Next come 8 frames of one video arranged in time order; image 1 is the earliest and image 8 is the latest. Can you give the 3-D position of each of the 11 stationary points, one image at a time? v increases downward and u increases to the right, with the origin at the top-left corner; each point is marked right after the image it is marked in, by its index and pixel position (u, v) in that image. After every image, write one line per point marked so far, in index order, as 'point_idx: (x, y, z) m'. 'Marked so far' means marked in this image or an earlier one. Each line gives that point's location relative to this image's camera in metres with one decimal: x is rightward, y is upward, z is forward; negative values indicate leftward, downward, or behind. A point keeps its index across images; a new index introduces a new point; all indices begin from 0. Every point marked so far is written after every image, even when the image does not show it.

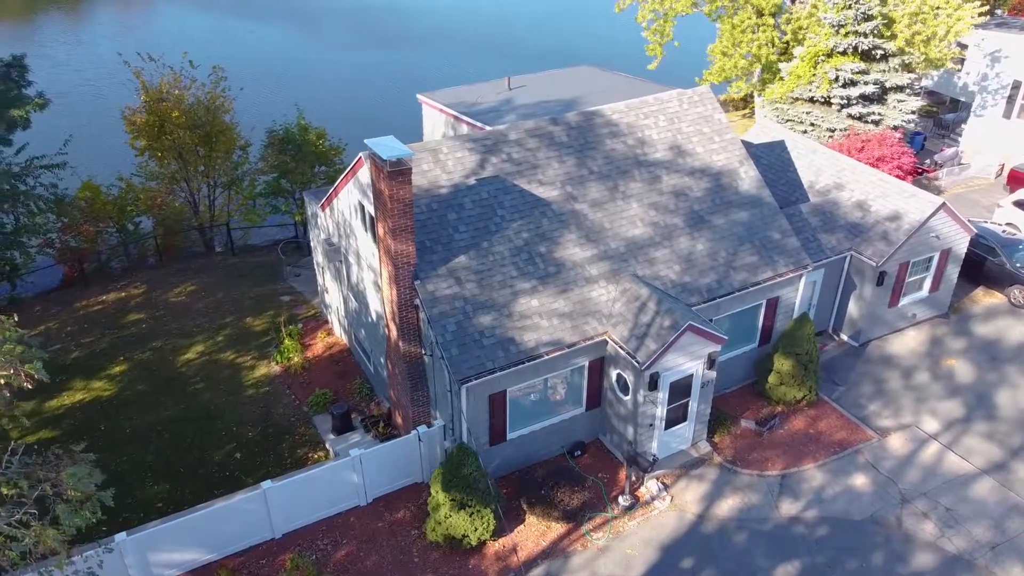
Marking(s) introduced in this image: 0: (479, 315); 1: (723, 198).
0: (-0.5, -0.4, +13.3) m
1: (+4.2, +1.8, +16.0) m
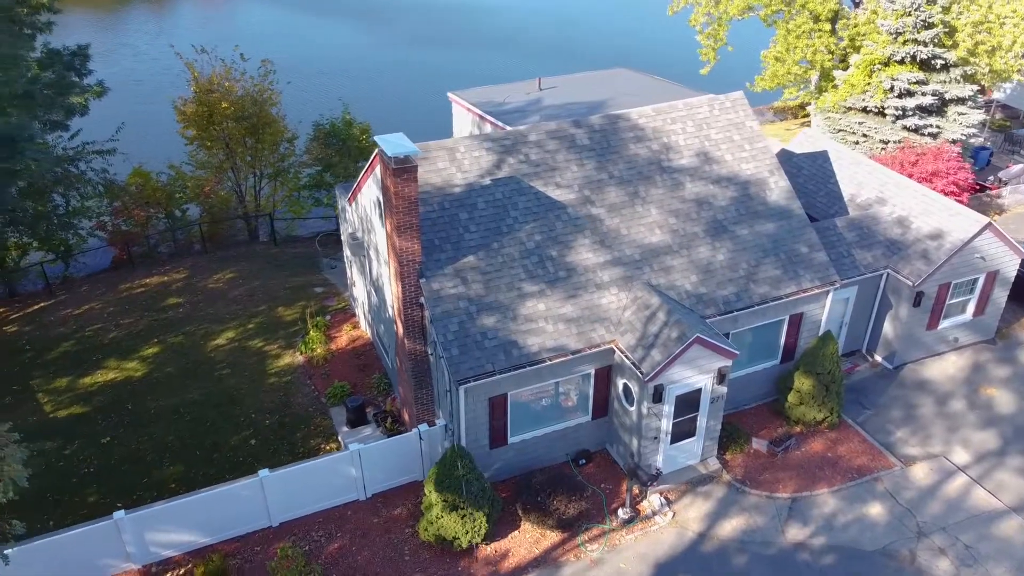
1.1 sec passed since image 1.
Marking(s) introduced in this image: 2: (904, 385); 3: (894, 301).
0: (-0.5, -0.5, +13.2) m
1: (+4.5, +1.5, +15.5) m
2: (+8.1, -2.0, +16.9) m
3: (+8.0, -0.3, +17.0) m
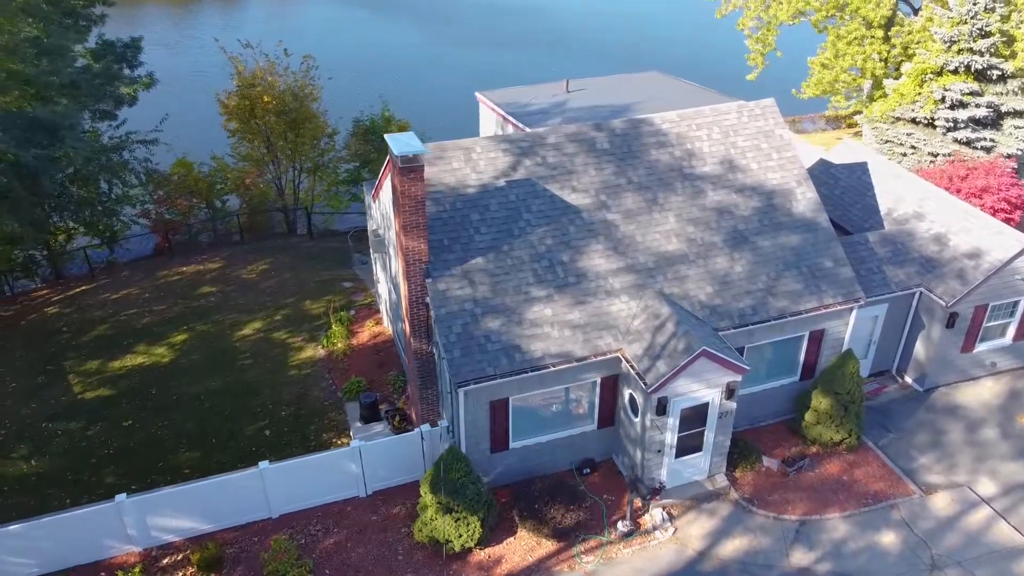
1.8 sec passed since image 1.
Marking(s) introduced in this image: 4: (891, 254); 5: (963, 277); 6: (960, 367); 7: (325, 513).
0: (-0.4, -0.5, +13.1) m
1: (+4.8, +1.3, +15.0) m
2: (+8.4, -2.4, +16.1) m
3: (+8.3, -0.7, +16.2) m
4: (+7.6, +0.7, +16.4) m
5: (+8.7, +0.2, +15.6) m
6: (+9.2, -1.6, +16.7) m
7: (-3.1, -3.8, +13.7) m
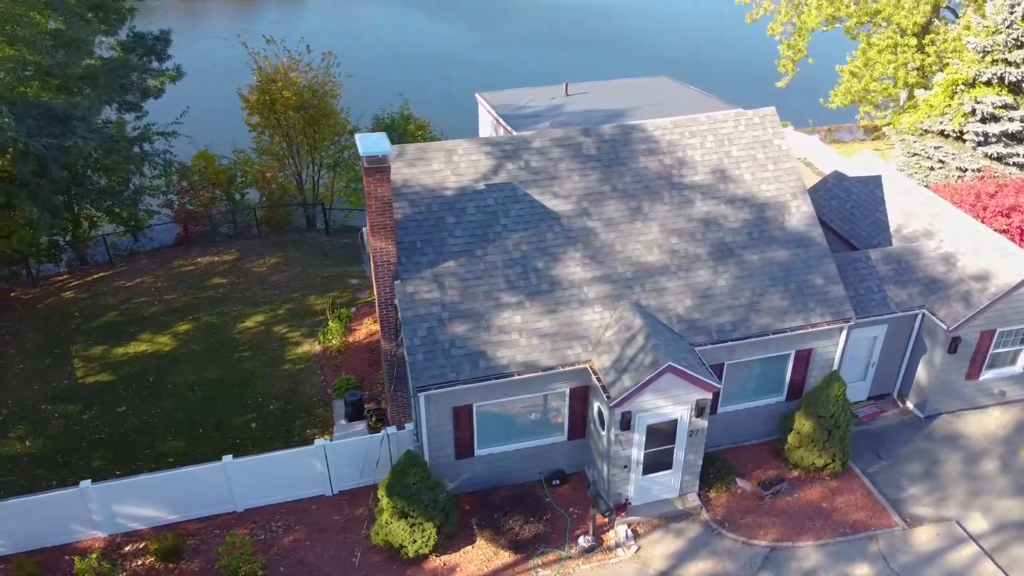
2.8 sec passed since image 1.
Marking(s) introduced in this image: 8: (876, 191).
0: (-0.9, -0.6, +12.9) m
1: (+4.5, +1.0, +14.5) m
2: (+7.9, -2.8, +15.4) m
3: (+7.9, -1.1, +15.5) m
4: (+7.4, +0.3, +15.6) m
5: (+8.3, -0.2, +14.8) m
6: (+8.9, -2.1, +15.9) m
7: (-3.8, -3.7, +13.7) m
8: (+8.0, +2.1, +18.0) m
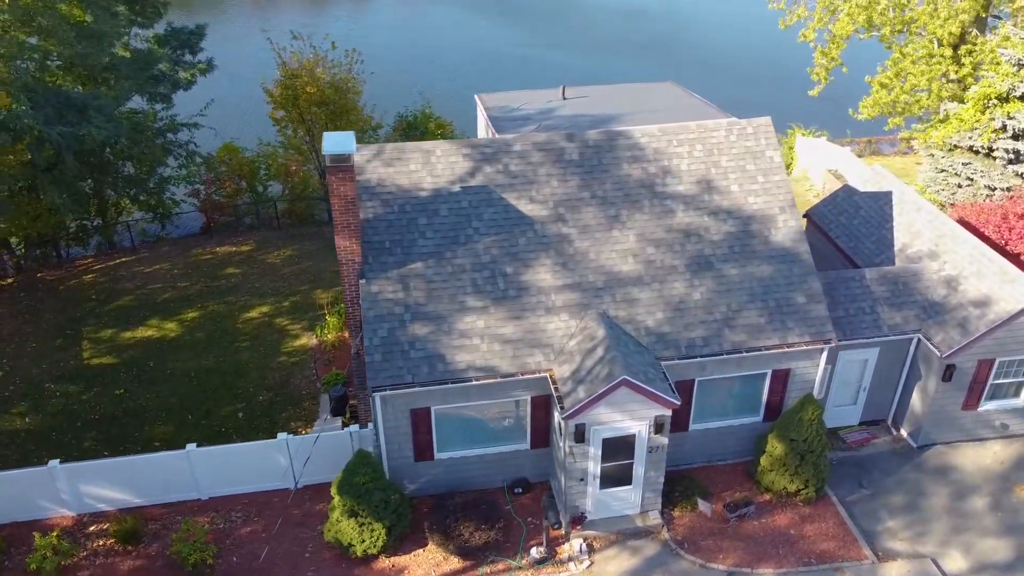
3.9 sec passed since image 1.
0: (-1.5, -0.6, +12.9) m
1: (+4.0, +0.7, +14.0) m
2: (+7.4, -3.3, +14.7) m
3: (+7.5, -1.5, +14.8) m
4: (+7.0, -0.1, +15.0) m
5: (+7.9, -0.7, +14.1) m
6: (+8.4, -2.6, +15.1) m
7: (-4.4, -3.6, +13.9) m
8: (+7.9, +1.7, +17.2) m
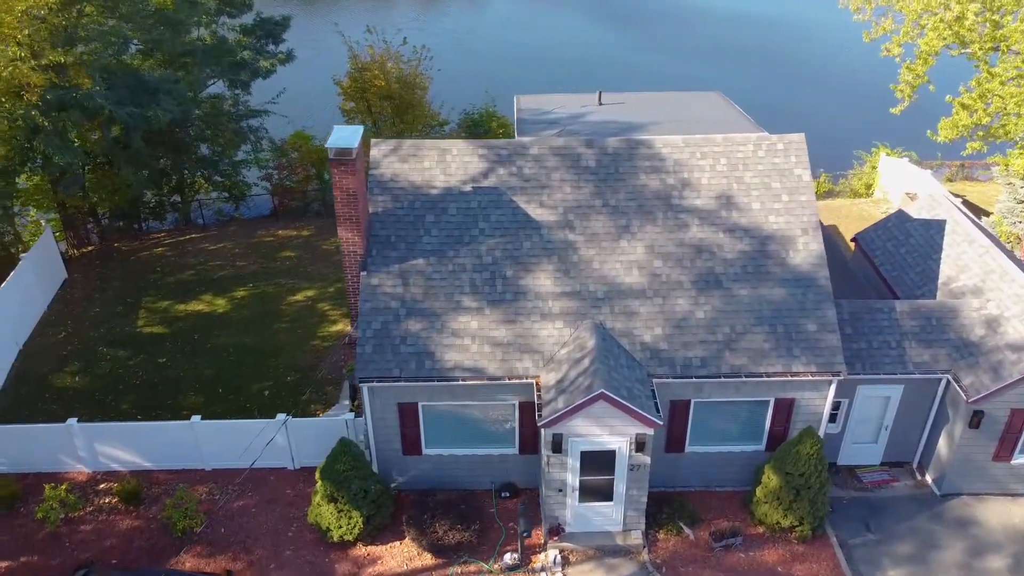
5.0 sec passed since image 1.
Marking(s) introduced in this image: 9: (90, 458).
0: (-1.6, -0.5, +13.0) m
1: (+4.1, +0.4, +13.4) m
2: (+7.2, -3.9, +13.7) m
3: (+7.4, -2.1, +13.8) m
4: (+7.1, -0.7, +14.0) m
5: (+7.8, -1.3, +13.0) m
6: (+8.3, -3.3, +14.0) m
7: (-4.6, -3.3, +14.4) m
8: (+8.4, +1.0, +16.1) m
9: (-7.4, -3.0, +14.3) m
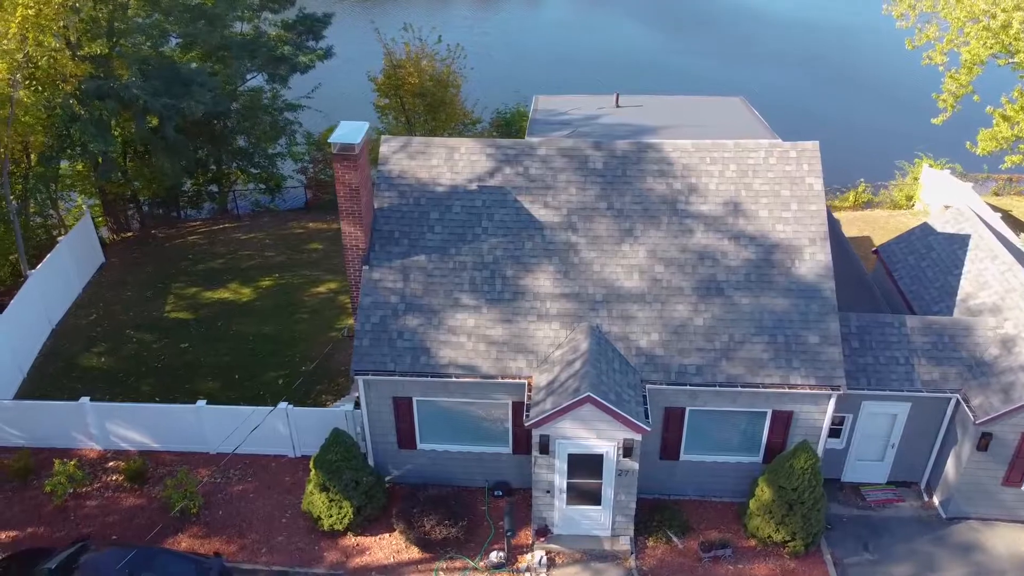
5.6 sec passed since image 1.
0: (-1.7, -0.4, +13.2) m
1: (+4.1, +0.2, +13.2) m
2: (+7.0, -4.1, +13.3) m
3: (+7.3, -2.4, +13.3) m
4: (+7.0, -1.0, +13.6) m
5: (+7.7, -1.6, +12.6) m
6: (+8.1, -3.6, +13.5) m
7: (-4.7, -3.2, +14.7) m
8: (+8.6, +0.7, +15.6) m
9: (-7.5, -2.7, +14.8) m
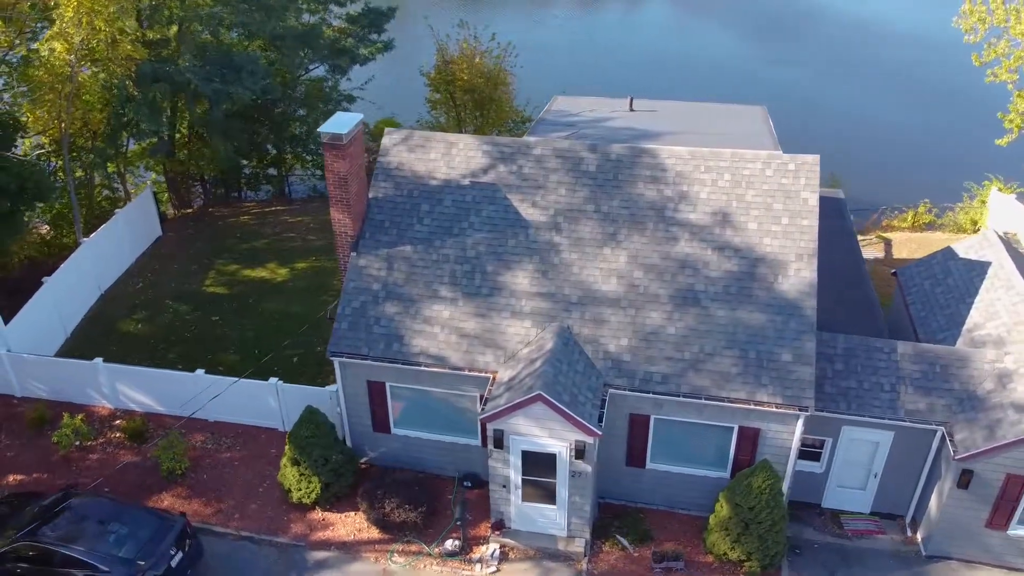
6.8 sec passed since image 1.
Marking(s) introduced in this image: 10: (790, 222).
0: (-2.1, -0.2, +13.6) m
1: (+3.7, 0.0, +13.0) m
2: (+6.3, -4.6, +12.7) m
3: (+6.7, -2.9, +12.7) m
4: (+6.6, -1.4, +13.0) m
5: (+7.0, -2.1, +11.9) m
6: (+7.5, -4.1, +12.8) m
7: (-5.1, -2.7, +15.5) m
8: (+8.5, +0.2, +14.9) m
9: (-7.8, -2.1, +15.9) m
10: (+4.6, +1.1, +13.3) m
